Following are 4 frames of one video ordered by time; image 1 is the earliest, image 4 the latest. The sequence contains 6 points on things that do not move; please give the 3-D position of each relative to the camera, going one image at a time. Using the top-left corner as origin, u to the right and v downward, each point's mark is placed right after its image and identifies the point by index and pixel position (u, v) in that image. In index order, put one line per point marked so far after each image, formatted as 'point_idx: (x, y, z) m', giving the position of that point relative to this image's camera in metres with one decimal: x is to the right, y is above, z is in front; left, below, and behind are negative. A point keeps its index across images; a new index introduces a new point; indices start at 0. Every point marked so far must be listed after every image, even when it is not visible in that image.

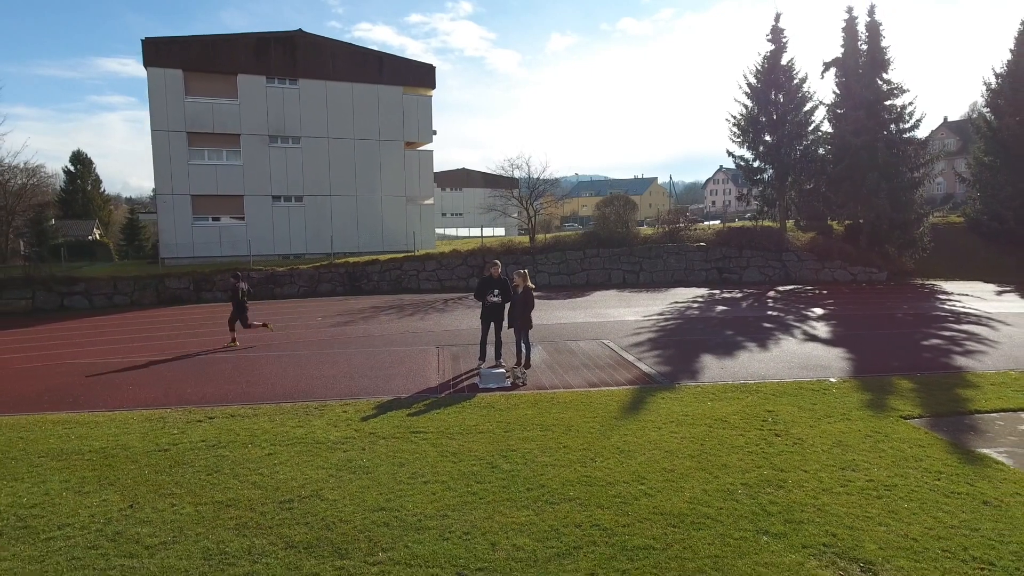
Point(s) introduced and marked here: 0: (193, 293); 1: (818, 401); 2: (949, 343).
0: (-9.0, -0.1, +17.6) m
1: (+3.5, -1.3, +7.0) m
2: (+7.5, -1.0, +10.6) m
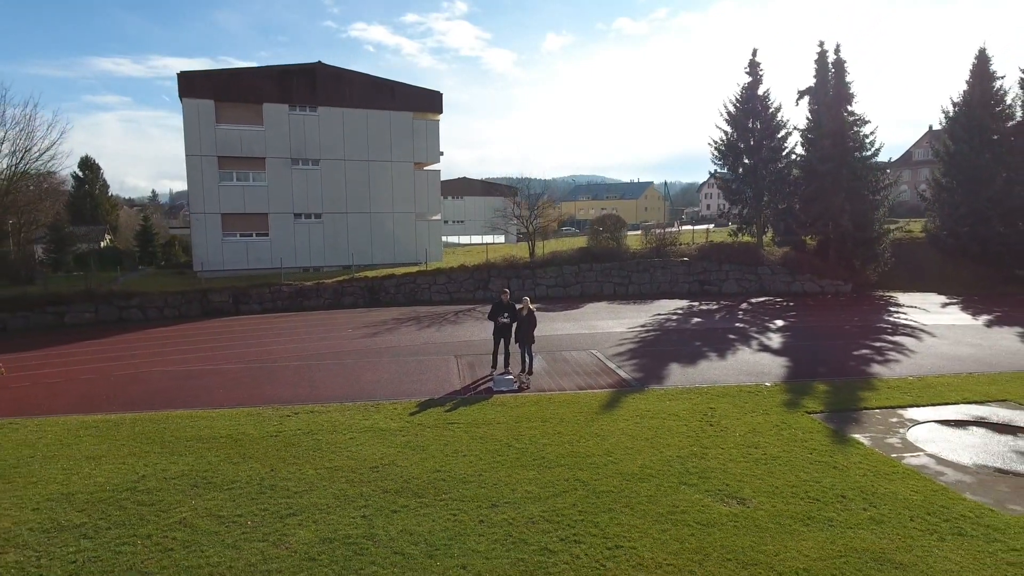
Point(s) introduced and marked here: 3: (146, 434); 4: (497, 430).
0: (-9.0, -0.5, +19.8) m
1: (+3.6, -1.7, +9.3) m
2: (+7.6, -1.4, +12.9) m
3: (-4.8, -1.9, +8.1) m
4: (-0.2, -1.8, +8.0) m
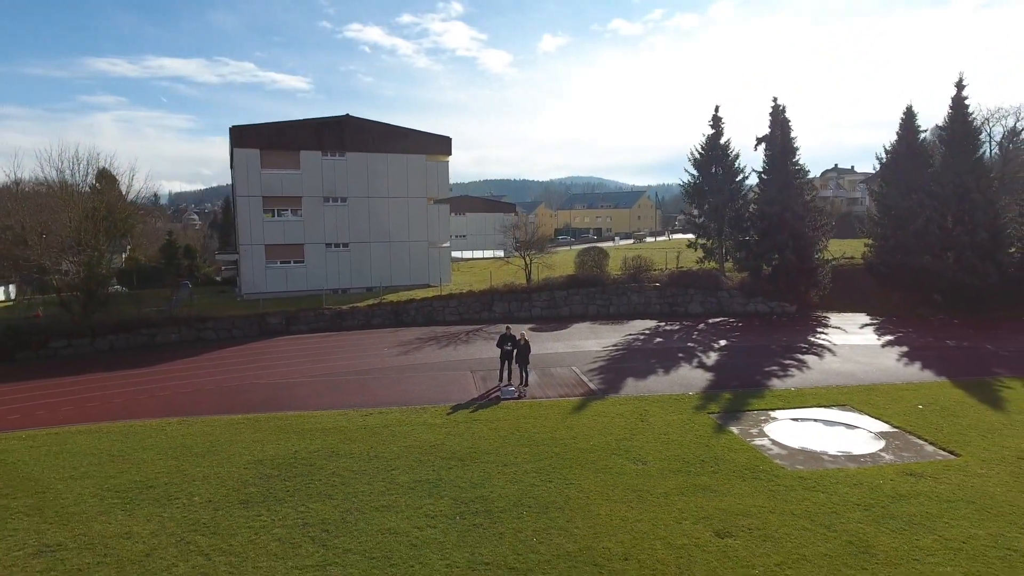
0: (-9.0, -1.5, +24.3) m
1: (+3.7, -2.6, +13.9) m
2: (+7.6, -2.3, +17.5) m
3: (-4.7, -2.9, +12.7) m
4: (-0.1, -2.8, +12.5) m
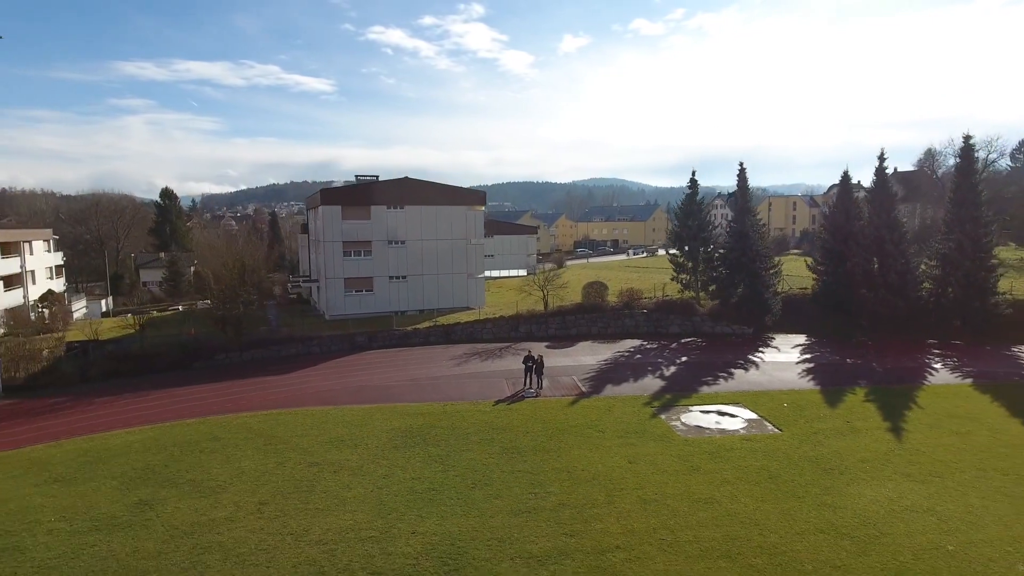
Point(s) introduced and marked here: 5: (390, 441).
0: (-7.9, -3.0, +33.4) m
1: (+4.4, -4.2, +22.5) m
2: (+8.5, -3.9, +26.0) m
3: (-4.0, -4.3, +21.6) m
4: (+0.5, -4.3, +21.3) m
5: (-3.7, -4.6, +18.6) m
